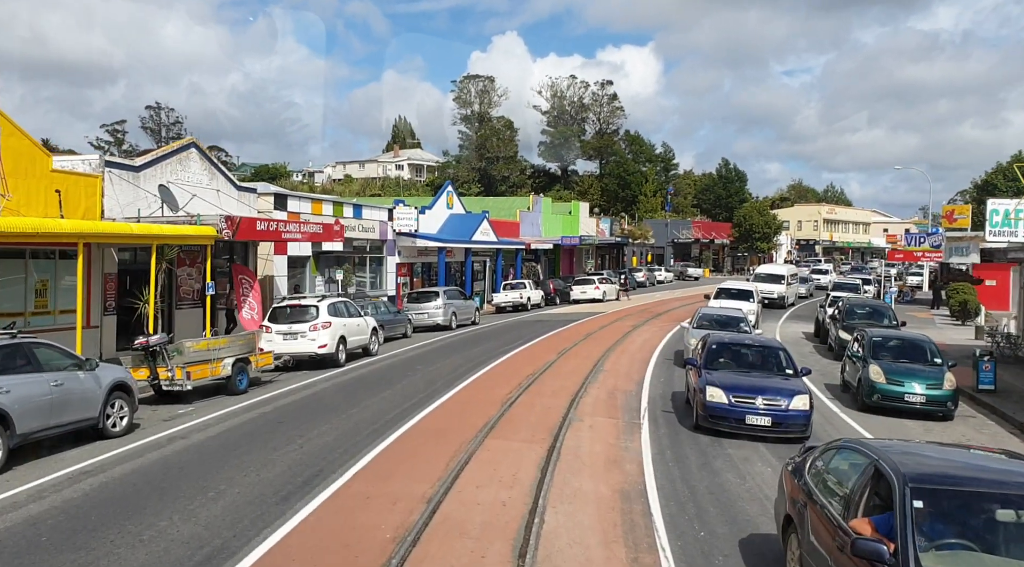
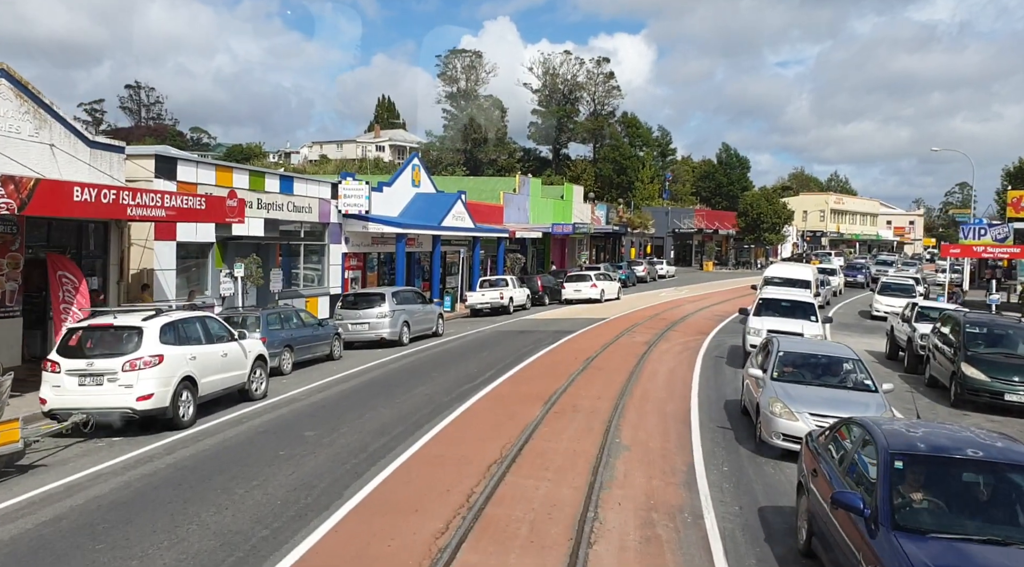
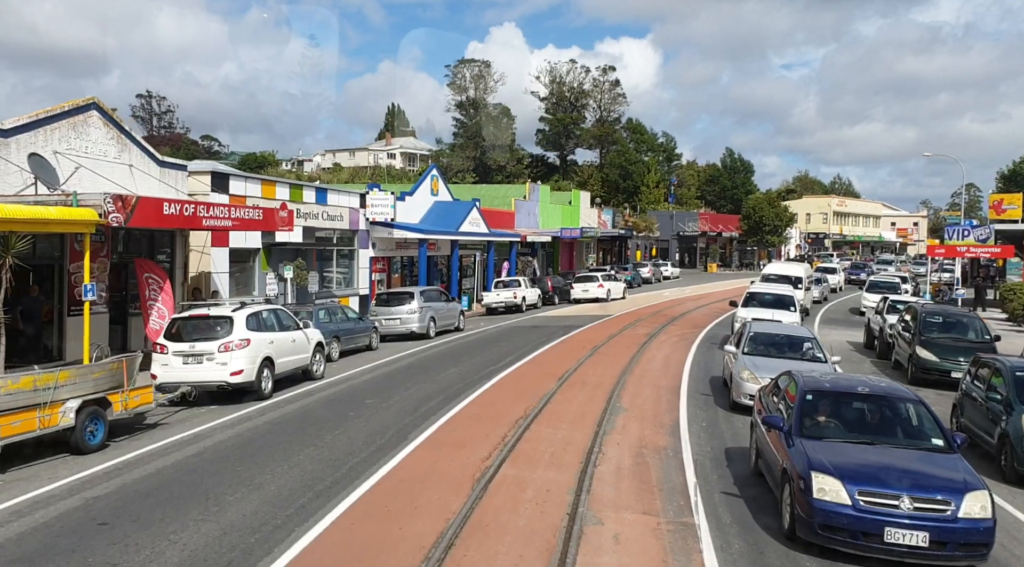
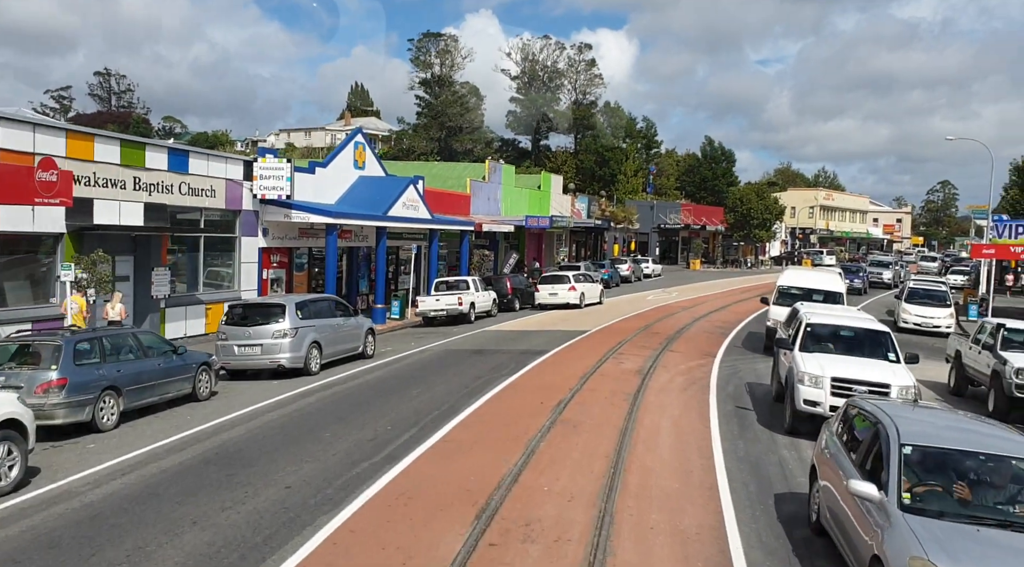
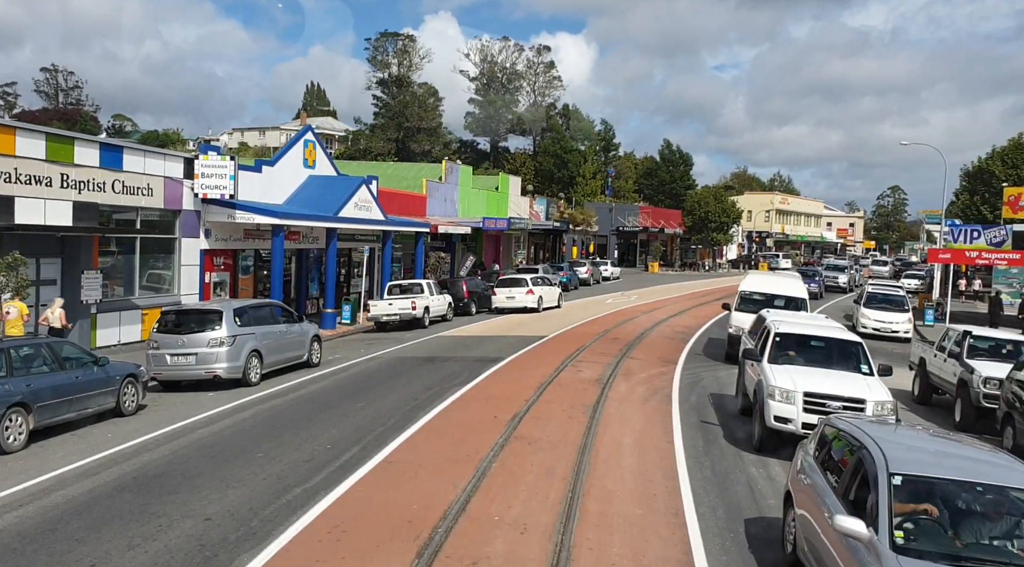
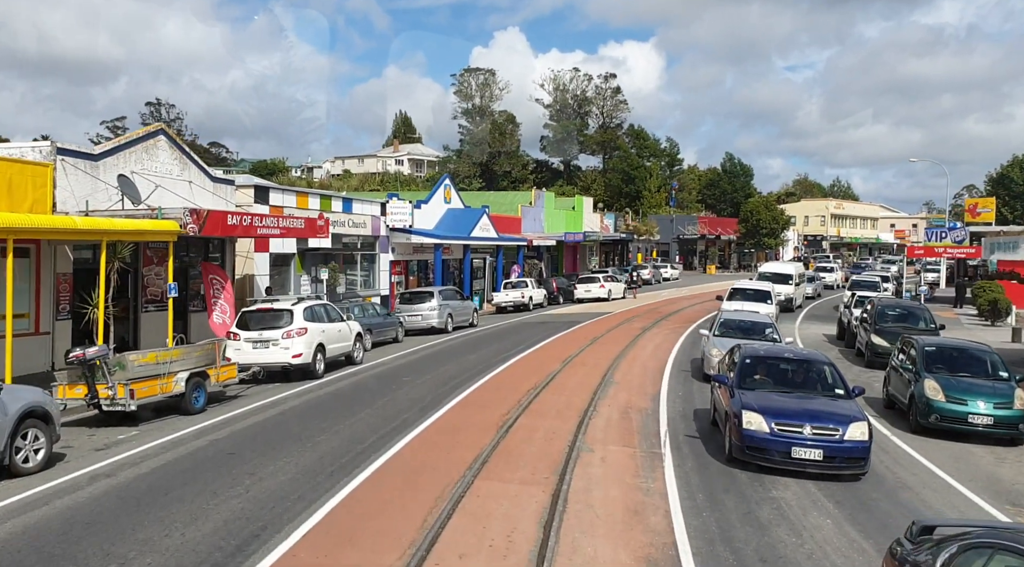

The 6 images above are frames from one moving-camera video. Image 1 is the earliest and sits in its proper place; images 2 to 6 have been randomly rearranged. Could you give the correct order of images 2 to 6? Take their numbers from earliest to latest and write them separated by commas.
6, 3, 2, 4, 5
